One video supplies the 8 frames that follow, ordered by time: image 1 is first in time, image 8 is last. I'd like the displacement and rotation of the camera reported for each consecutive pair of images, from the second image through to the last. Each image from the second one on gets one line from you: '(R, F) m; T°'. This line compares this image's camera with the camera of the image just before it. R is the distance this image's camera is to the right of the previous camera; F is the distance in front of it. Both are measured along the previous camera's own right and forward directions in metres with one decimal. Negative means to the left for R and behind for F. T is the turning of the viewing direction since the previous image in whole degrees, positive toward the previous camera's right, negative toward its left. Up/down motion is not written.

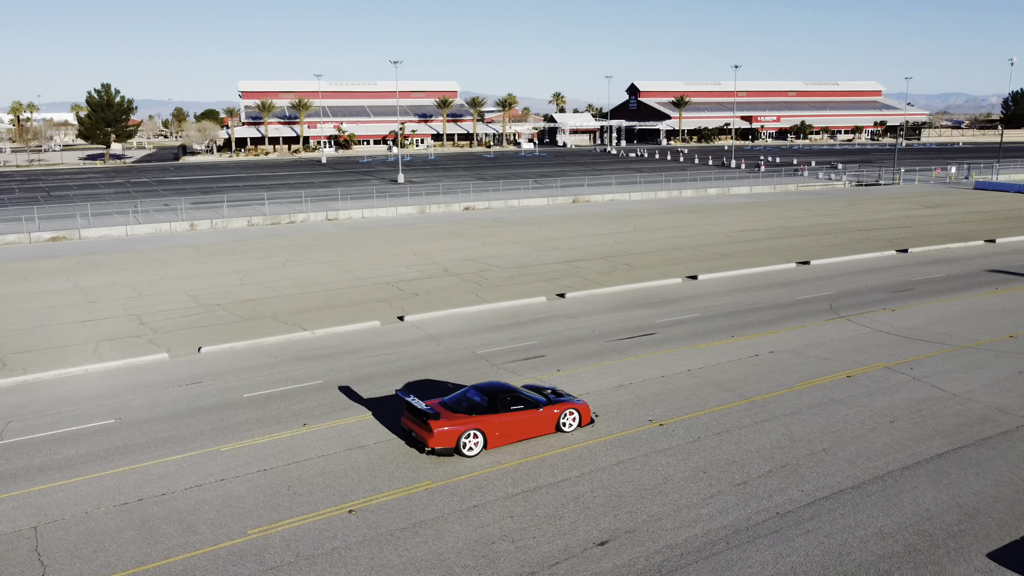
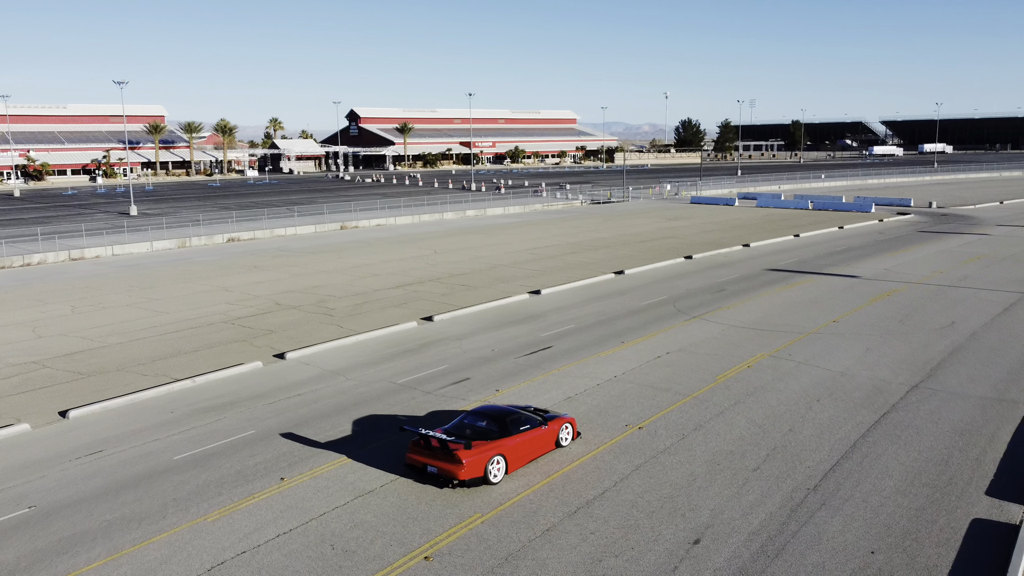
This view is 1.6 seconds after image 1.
(-5.4, +1.2) m; +20°
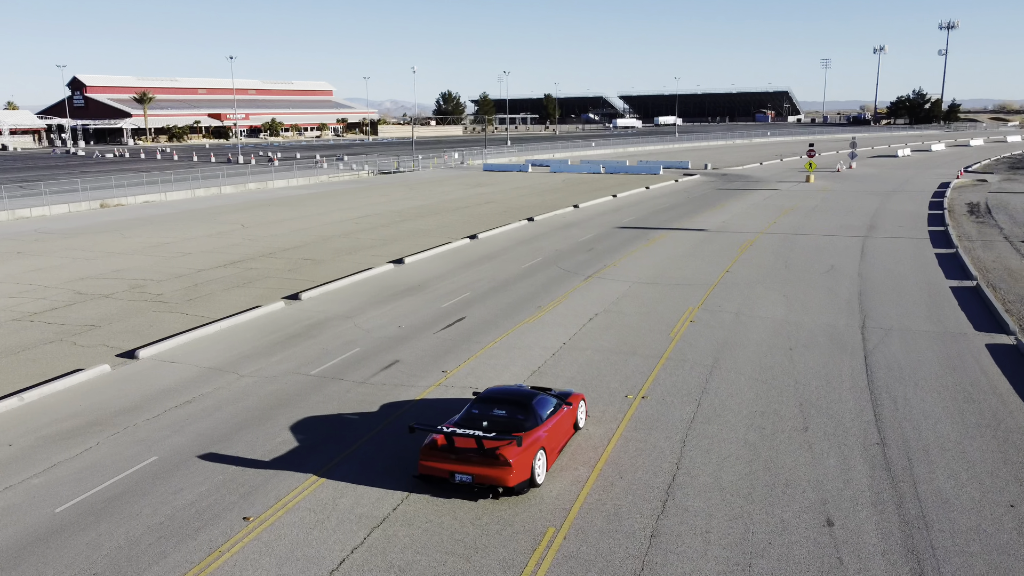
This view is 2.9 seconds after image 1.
(-3.9, +3.8) m; +17°
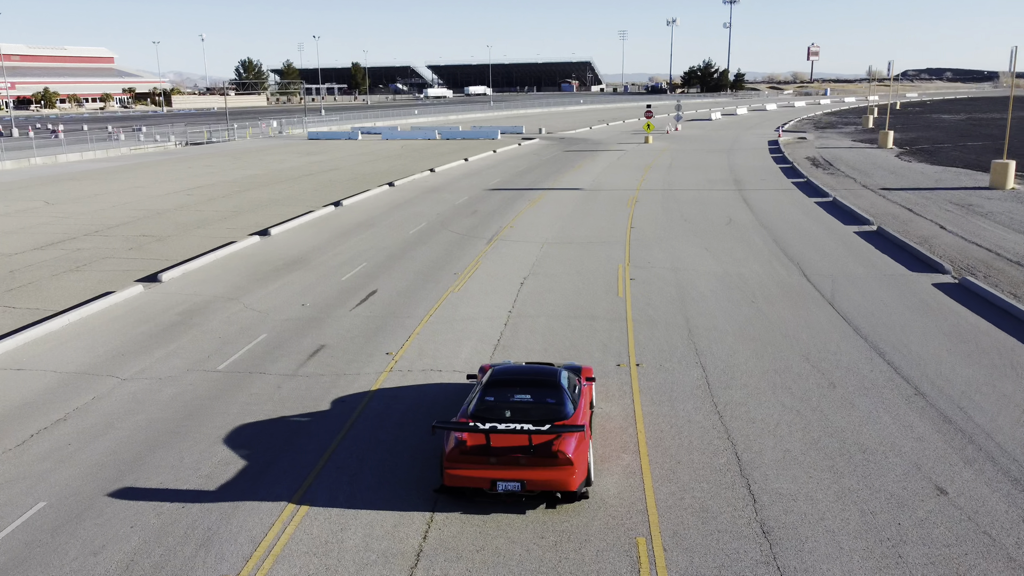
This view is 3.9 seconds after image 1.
(-2.5, +2.8) m; +13°
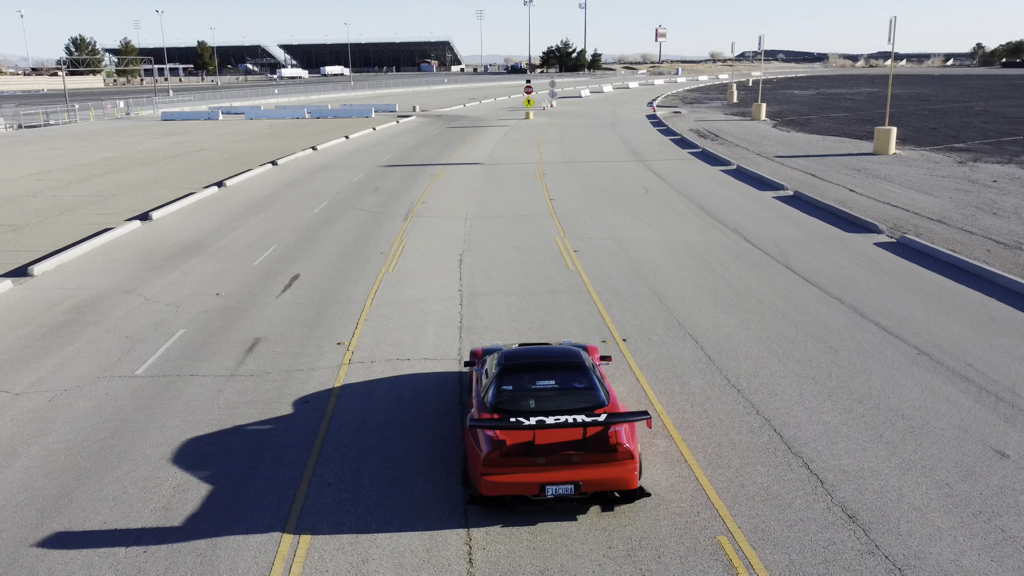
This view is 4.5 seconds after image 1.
(-1.6, +1.6) m; +10°
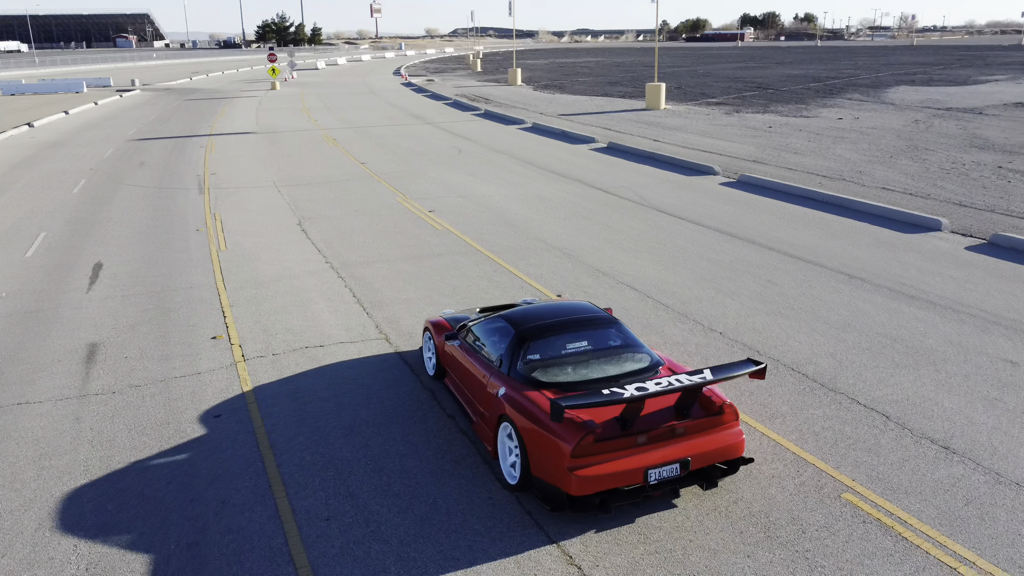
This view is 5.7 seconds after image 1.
(-2.2, +2.2) m; +18°
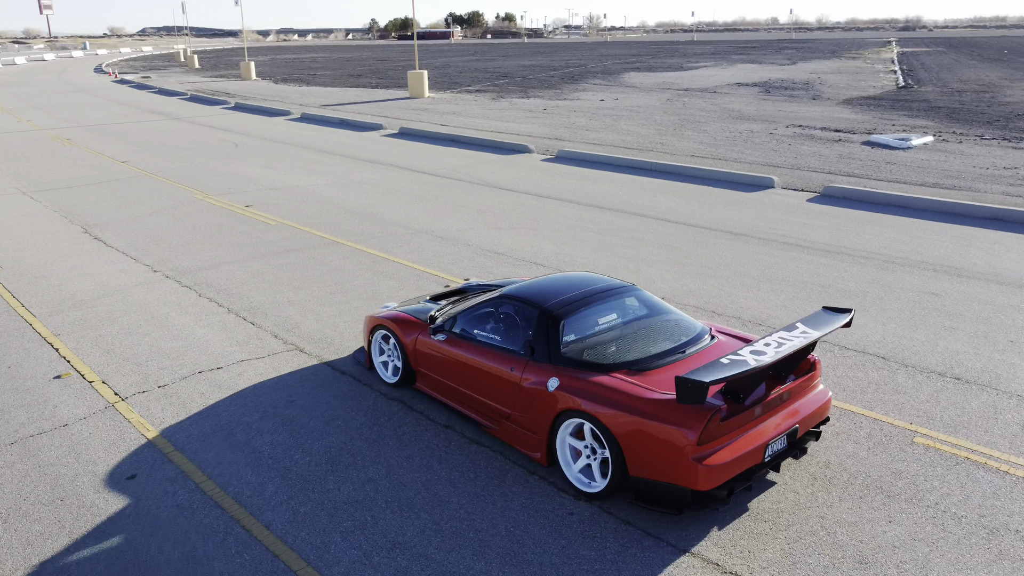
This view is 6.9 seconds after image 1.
(-1.9, +1.5) m; +19°
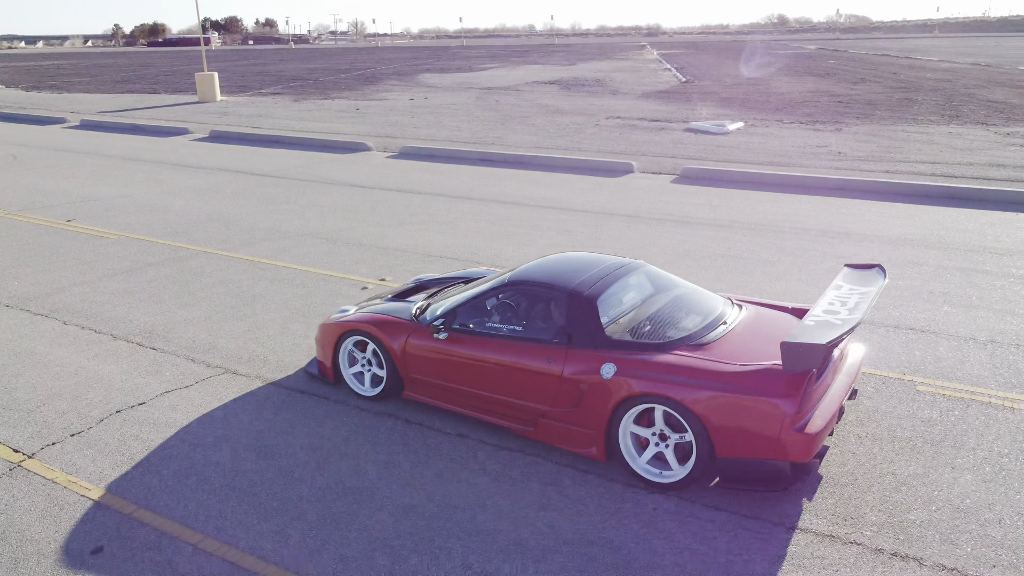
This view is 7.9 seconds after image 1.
(-1.5, +0.8) m; +15°
